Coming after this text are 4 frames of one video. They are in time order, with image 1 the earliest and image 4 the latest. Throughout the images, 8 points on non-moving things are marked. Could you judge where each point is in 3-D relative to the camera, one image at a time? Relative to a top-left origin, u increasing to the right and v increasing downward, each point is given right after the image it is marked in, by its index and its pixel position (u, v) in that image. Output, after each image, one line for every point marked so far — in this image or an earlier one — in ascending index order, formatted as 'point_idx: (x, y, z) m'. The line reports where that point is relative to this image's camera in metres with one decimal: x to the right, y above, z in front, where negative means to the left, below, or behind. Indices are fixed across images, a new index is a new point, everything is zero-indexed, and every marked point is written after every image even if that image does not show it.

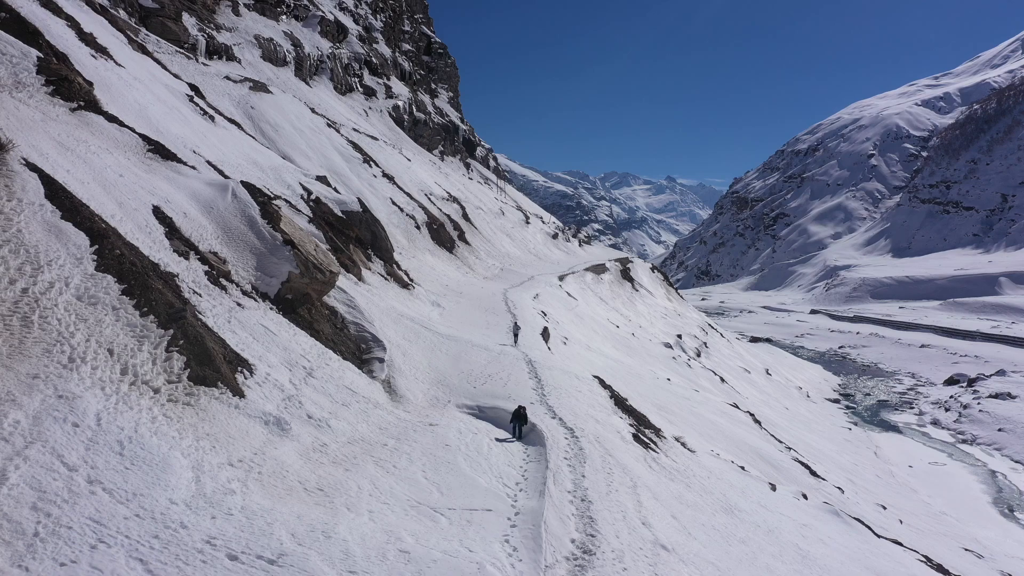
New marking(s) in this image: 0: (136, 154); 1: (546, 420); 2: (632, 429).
0: (-6.7, +2.4, +14.8) m
1: (+0.5, -2.1, +13.0) m
2: (+2.2, -2.6, +15.0) m
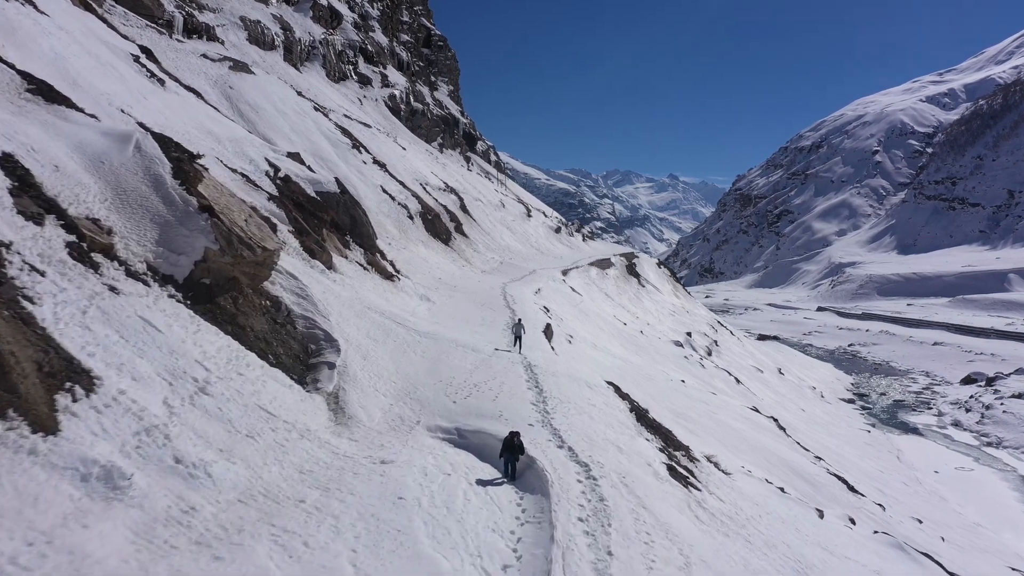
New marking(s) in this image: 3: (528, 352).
0: (-6.8, +2.6, +11.2) m
1: (+0.4, -1.8, +9.3) m
2: (+2.1, -2.3, +11.3) m
3: (+0.4, -1.4, +18.0) m
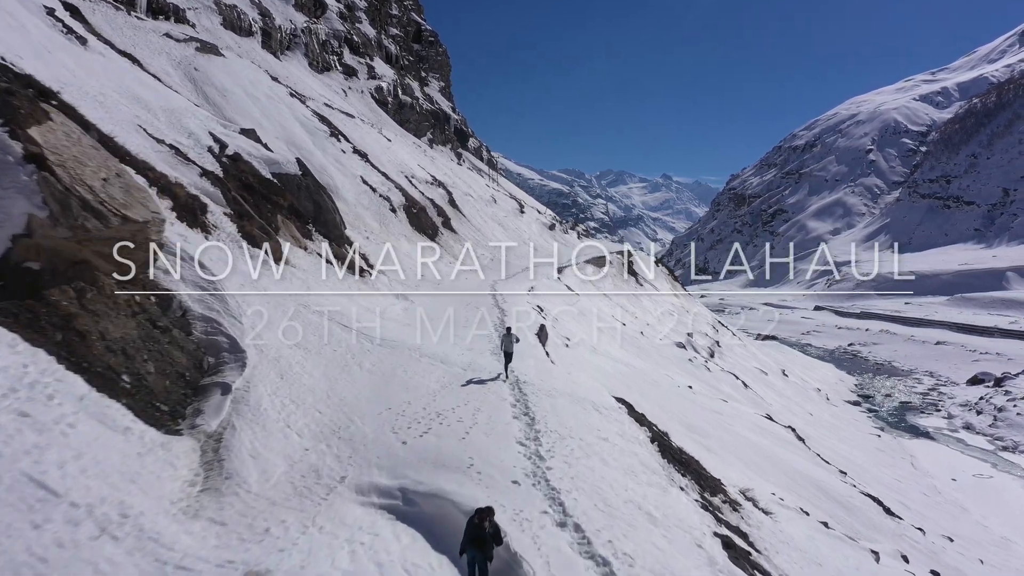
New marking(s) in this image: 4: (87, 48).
0: (-7.0, +2.7, +7.6) m
1: (+0.2, -1.7, +5.7) m
2: (+1.9, -2.2, +7.8) m
3: (+0.1, -1.3, +14.5) m
4: (-10.0, +5.7, +19.6) m
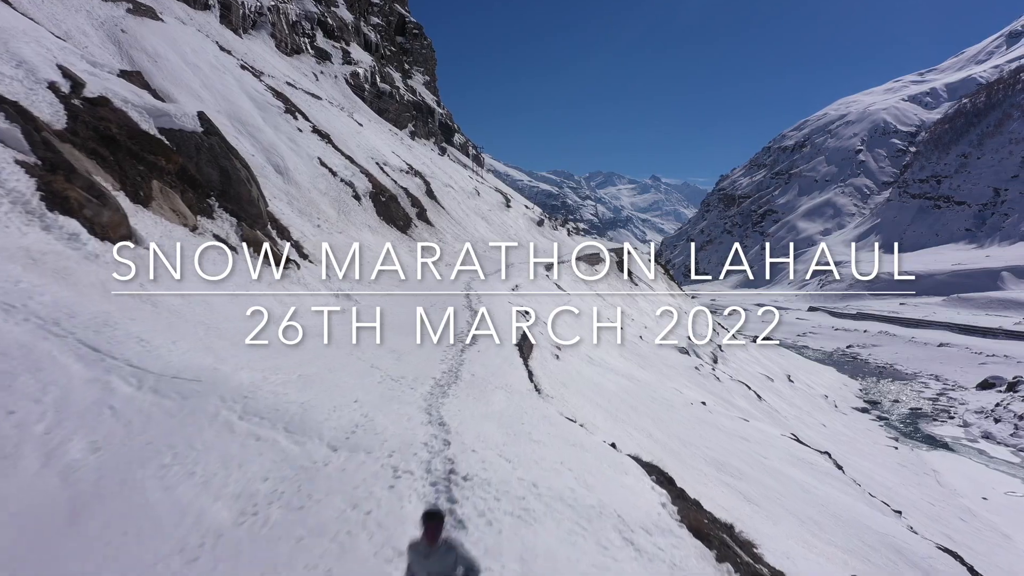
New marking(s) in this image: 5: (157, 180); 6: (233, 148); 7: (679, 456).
0: (-7.4, +2.8, +1.7) m
1: (-0.1, -1.6, -0.1) m
2: (+1.5, -2.0, +2.0) m
3: (-0.4, -1.2, +8.6) m
4: (-10.5, +5.8, +13.6) m
5: (-6.4, +2.0, +15.2) m
6: (-6.2, +3.1, +18.7) m
7: (+3.5, -3.4, +16.6) m
